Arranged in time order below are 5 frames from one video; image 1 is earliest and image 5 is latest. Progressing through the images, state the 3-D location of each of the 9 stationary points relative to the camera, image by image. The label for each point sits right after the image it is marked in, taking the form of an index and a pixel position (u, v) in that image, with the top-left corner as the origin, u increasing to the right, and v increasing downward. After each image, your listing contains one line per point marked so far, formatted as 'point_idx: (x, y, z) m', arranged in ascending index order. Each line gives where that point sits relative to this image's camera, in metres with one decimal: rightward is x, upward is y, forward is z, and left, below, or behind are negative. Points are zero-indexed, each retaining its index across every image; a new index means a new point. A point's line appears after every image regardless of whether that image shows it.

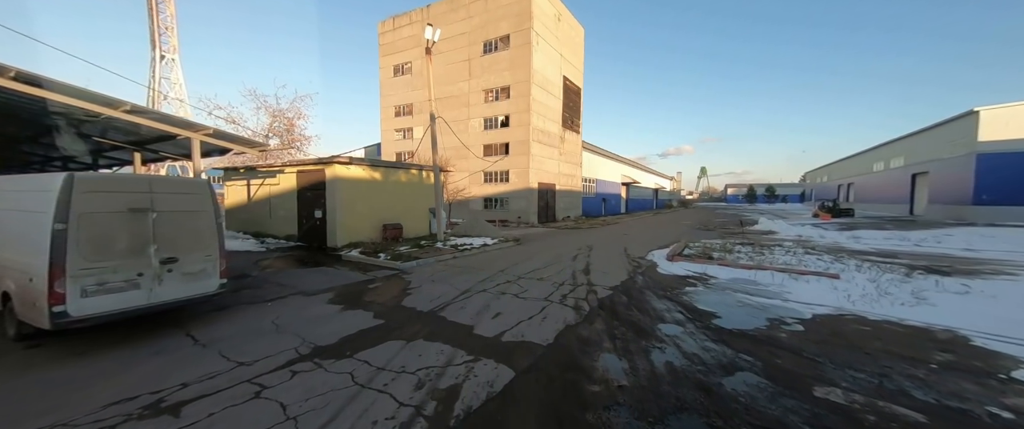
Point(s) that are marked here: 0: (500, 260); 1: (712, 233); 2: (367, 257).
0: (-0.4, -1.4, +9.8) m
1: (+11.3, -1.1, +19.1) m
2: (-4.0, -1.1, +9.3) m
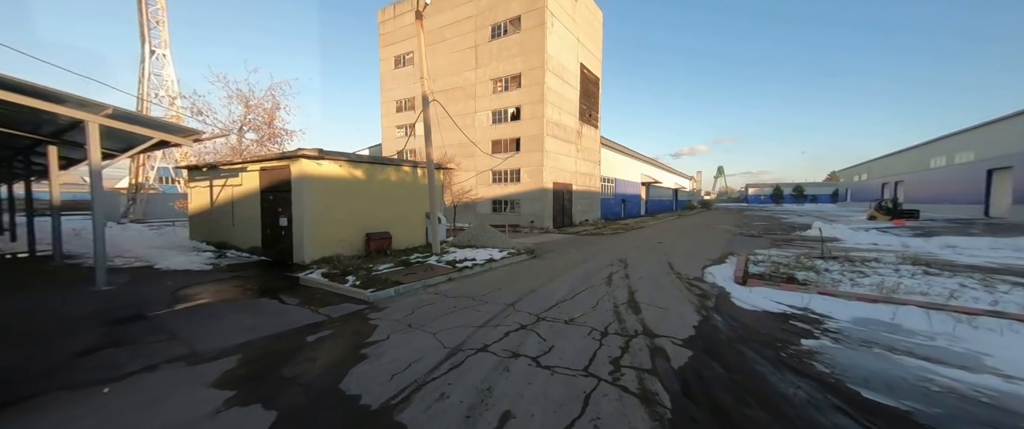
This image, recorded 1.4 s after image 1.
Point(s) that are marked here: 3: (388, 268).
0: (0.0, -1.5, +7.3) m
1: (+11.9, -1.3, +16.2) m
2: (-3.7, -1.3, +6.9) m
3: (-2.9, -1.2, +7.8) m
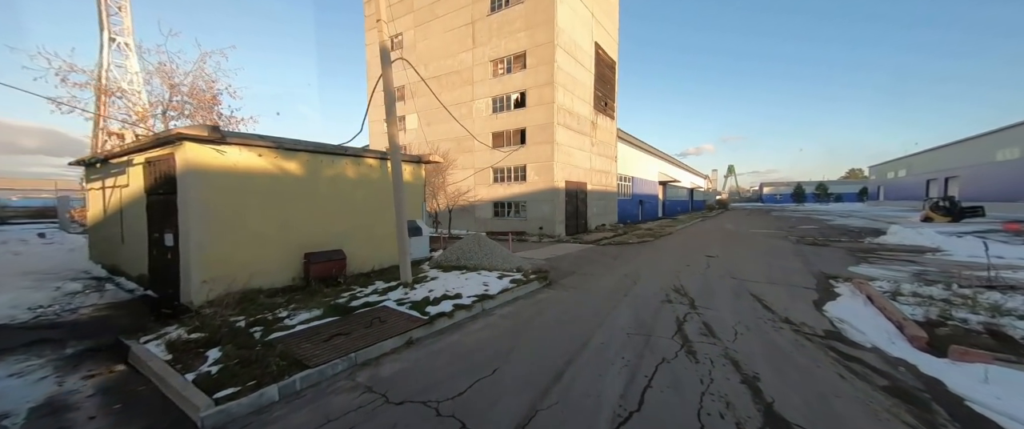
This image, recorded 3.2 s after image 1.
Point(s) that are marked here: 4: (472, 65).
0: (0.0, -1.7, +4.0) m
1: (+12.1, -1.4, +12.8) m
2: (-3.6, -1.5, +3.7) m
3: (-2.8, -1.5, +4.6) m
4: (-2.2, +8.3, +18.9) m
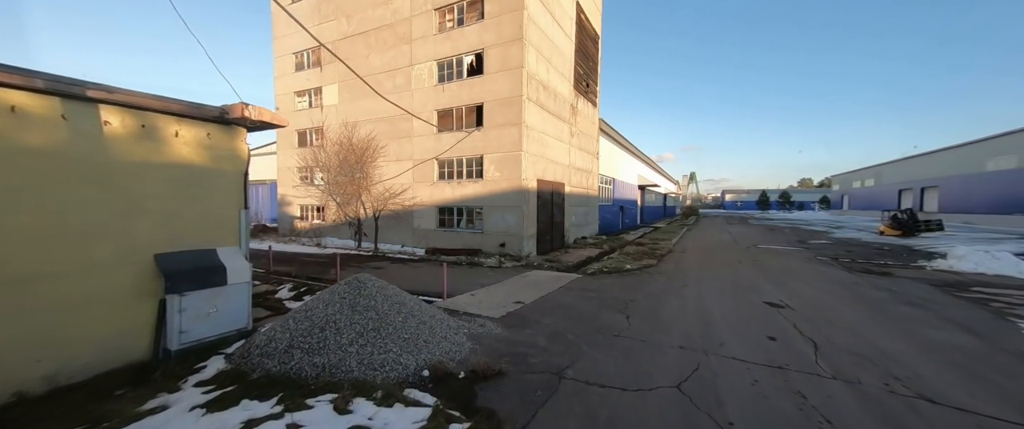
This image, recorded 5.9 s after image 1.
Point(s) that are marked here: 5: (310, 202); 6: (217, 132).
0: (-0.6, -2.0, -1.1) m
1: (+10.7, -1.9, +8.8) m
2: (-4.1, -1.8, -1.8) m
3: (-3.4, -1.7, -0.8) m
4: (-4.1, +7.9, +13.6) m
5: (-9.7, +0.6, +16.4) m
6: (-3.8, +1.1, +4.4) m
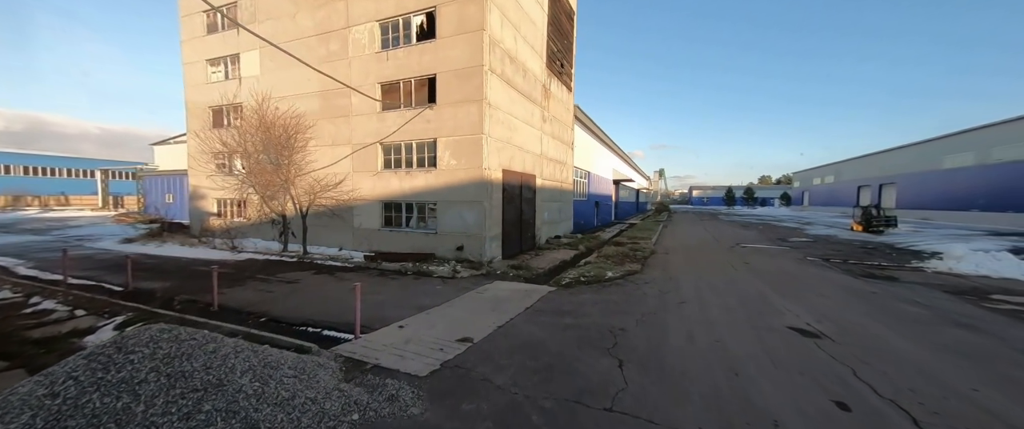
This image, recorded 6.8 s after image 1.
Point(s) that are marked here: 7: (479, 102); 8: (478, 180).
0: (-0.7, -2.1, -3.3) m
1: (+9.7, -1.9, +7.5) m
2: (-4.3, -1.9, -4.2) m
3: (-3.6, -1.8, -3.2) m
4: (-5.3, +8.0, +11.0) m
5: (-11.3, +0.8, +13.5) m
6: (-4.4, +1.1, +2.0) m
7: (-1.0, +3.2, +9.8) m
8: (-0.9, +1.0, +9.9) m
